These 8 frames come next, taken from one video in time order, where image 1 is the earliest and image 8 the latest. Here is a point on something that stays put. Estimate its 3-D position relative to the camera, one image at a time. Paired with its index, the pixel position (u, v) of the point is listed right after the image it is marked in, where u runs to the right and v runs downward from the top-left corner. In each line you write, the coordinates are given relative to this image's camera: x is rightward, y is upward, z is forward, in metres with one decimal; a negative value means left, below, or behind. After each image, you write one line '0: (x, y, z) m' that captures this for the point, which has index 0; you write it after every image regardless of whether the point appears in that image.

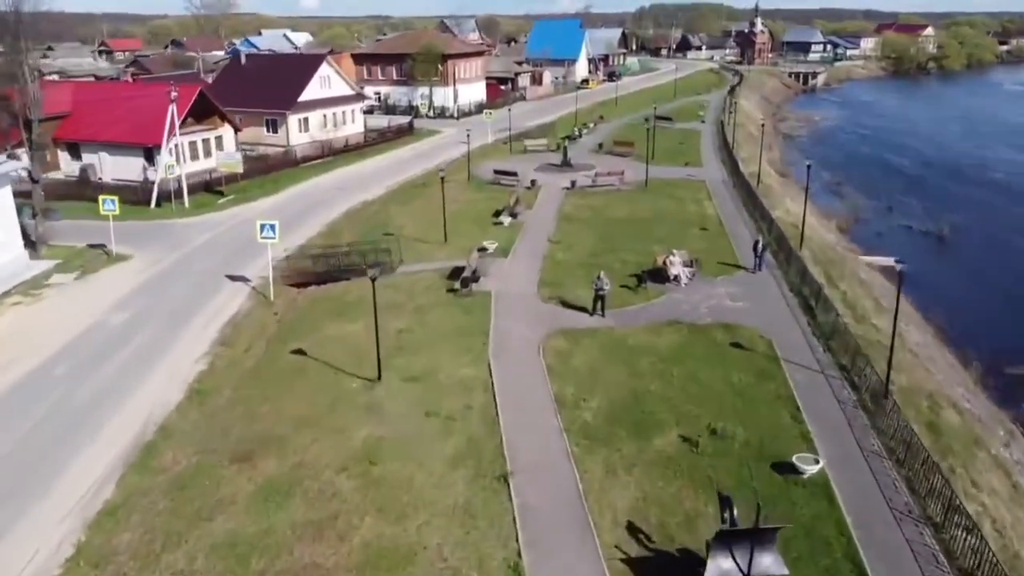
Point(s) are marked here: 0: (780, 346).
0: (+6.1, -1.3, +18.3) m
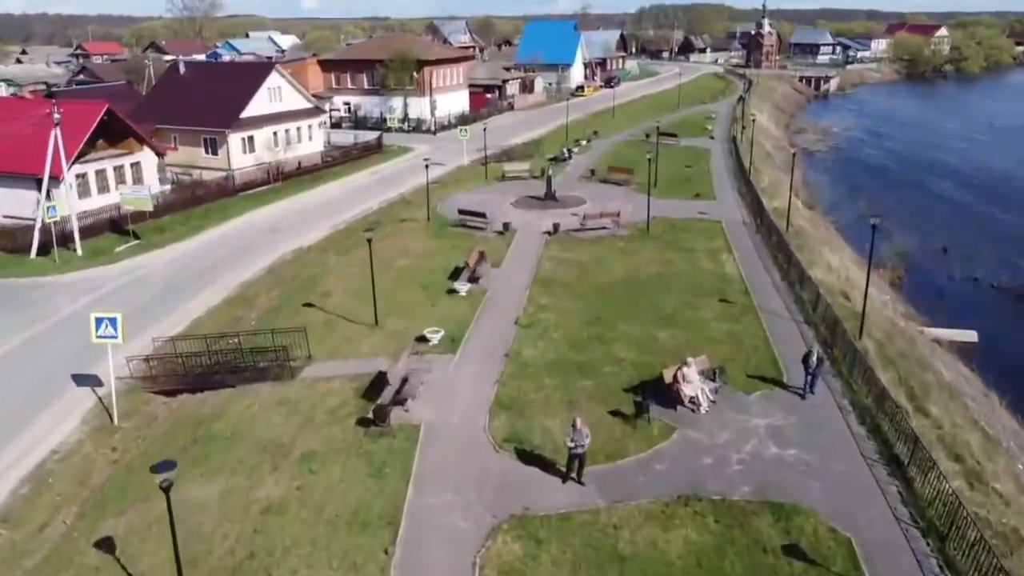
0: (+4.9, -3.7, +11.2) m
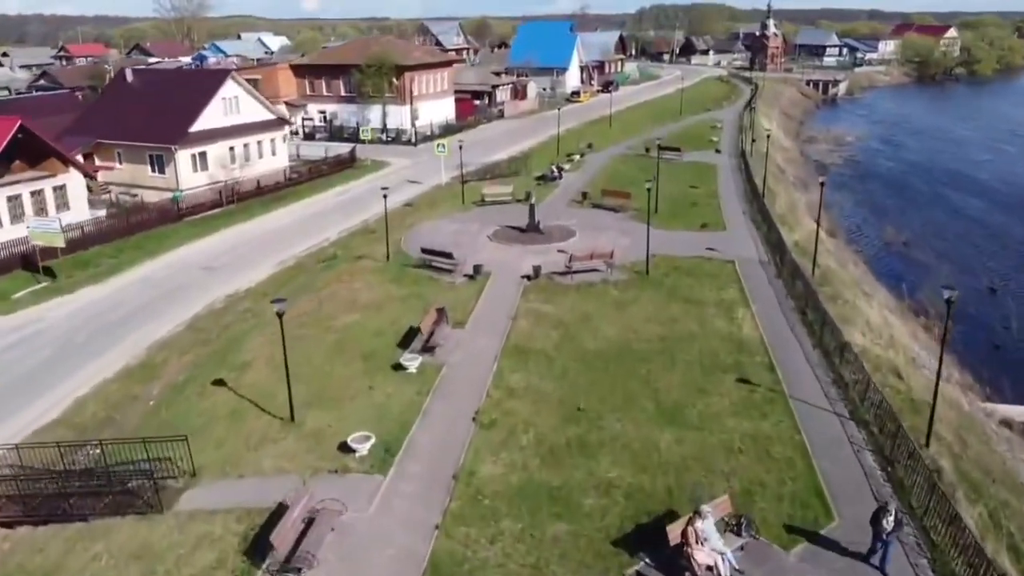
0: (+4.1, -5.3, +6.6) m
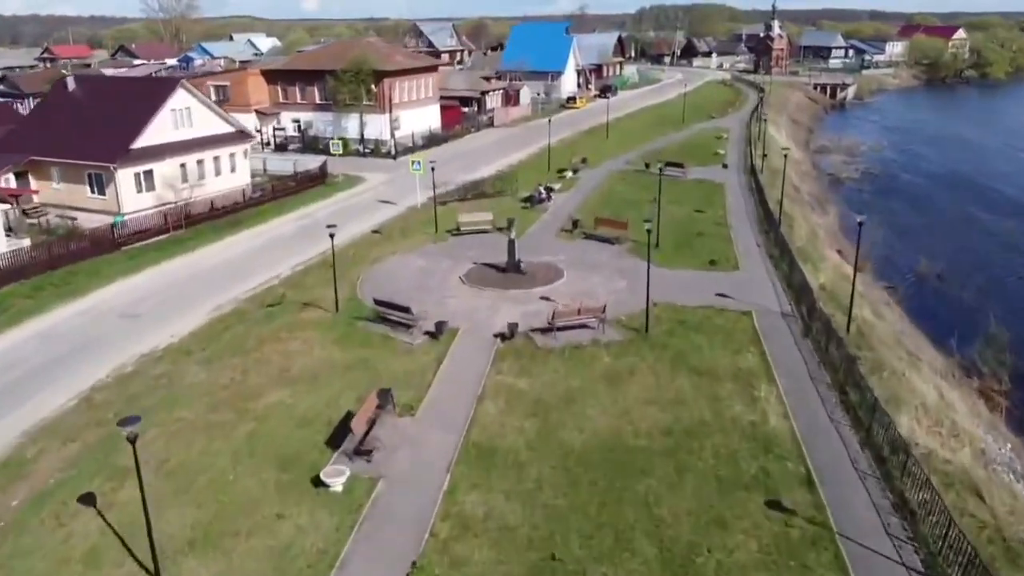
0: (+3.4, -6.8, +2.5) m
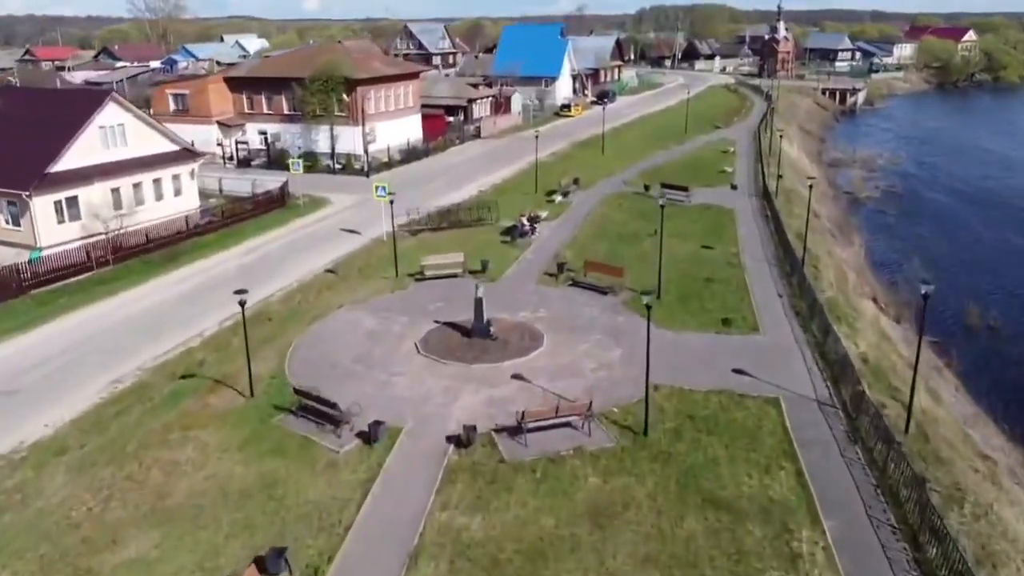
0: (+2.6, -8.4, -2.1) m
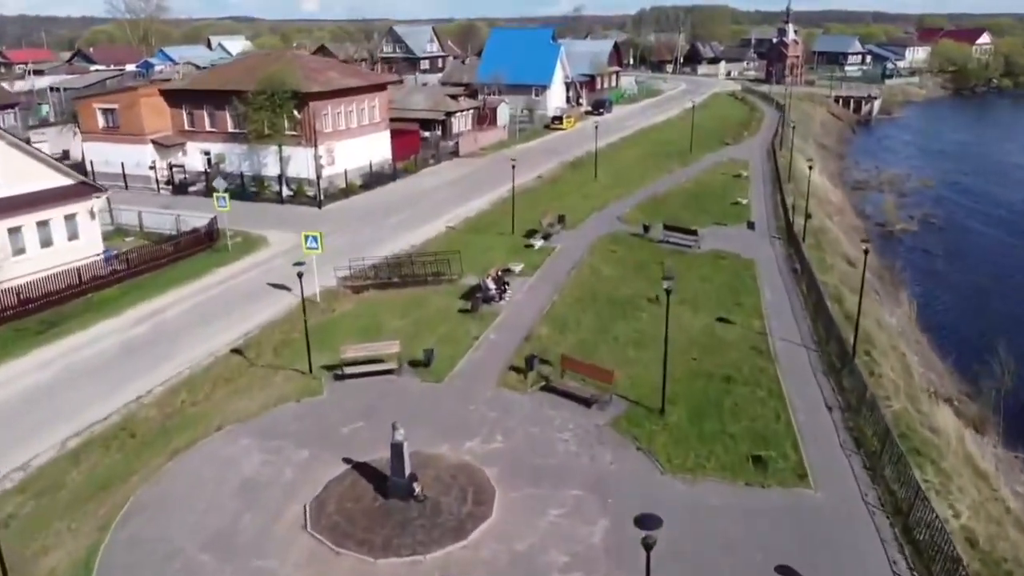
0: (+1.6, -10.7, -8.3) m
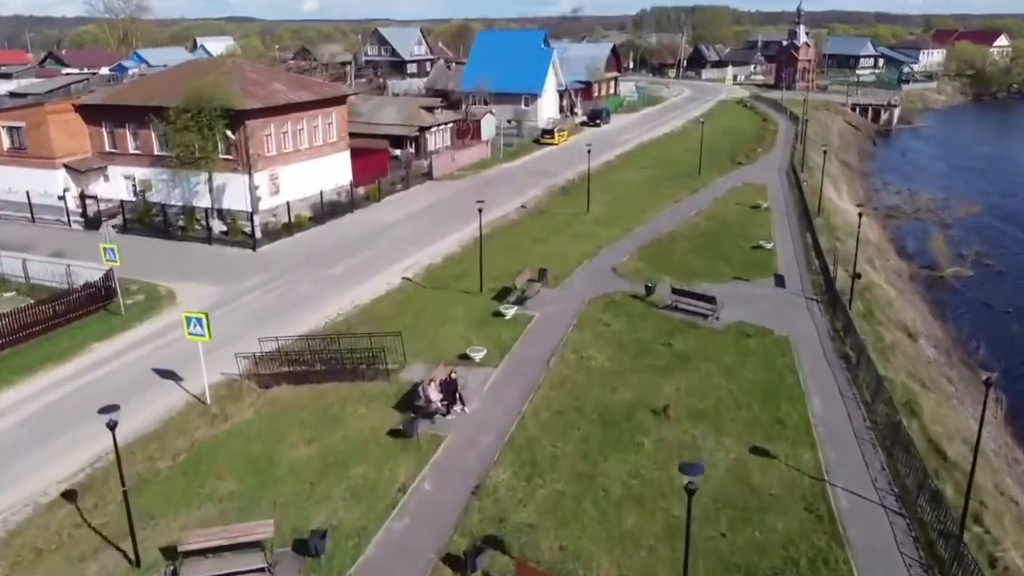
0: (+0.6, -12.9, -14.6) m
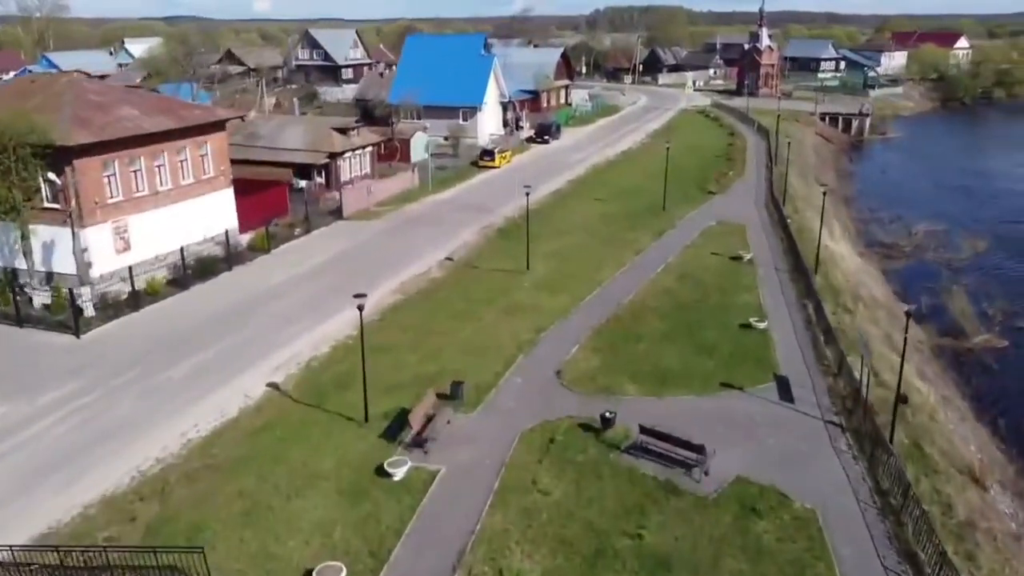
0: (+0.7, -15.5, -21.7) m
